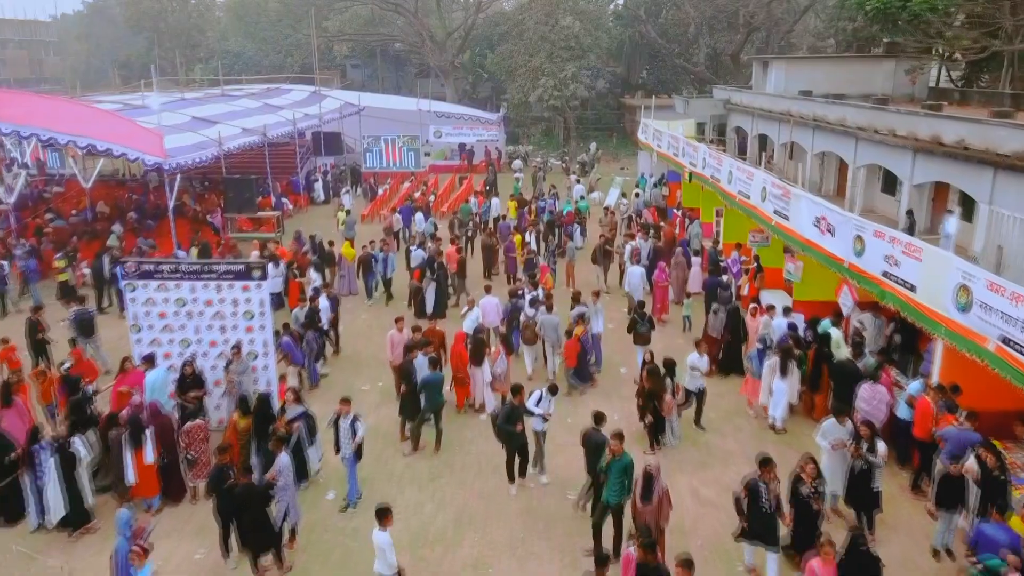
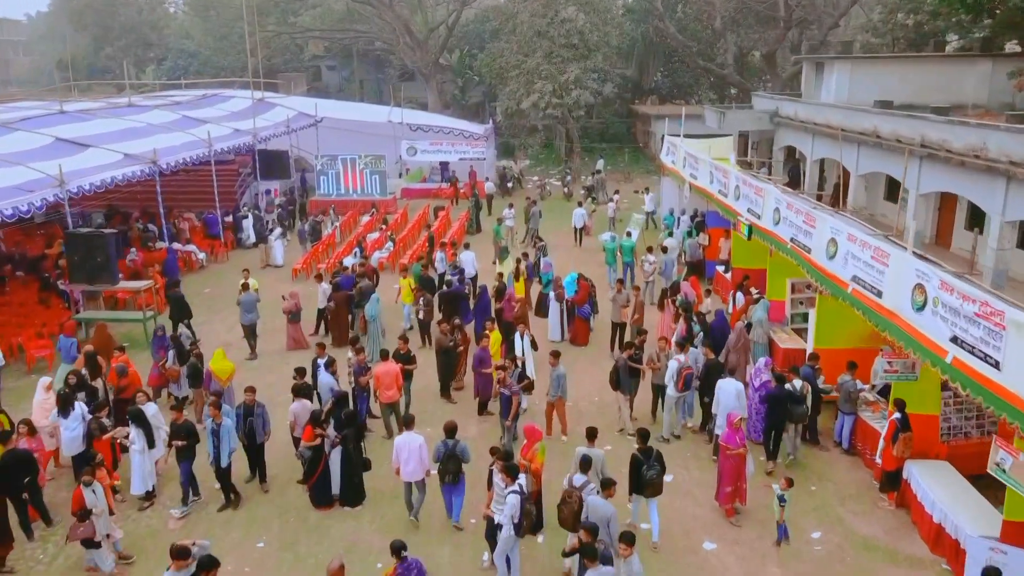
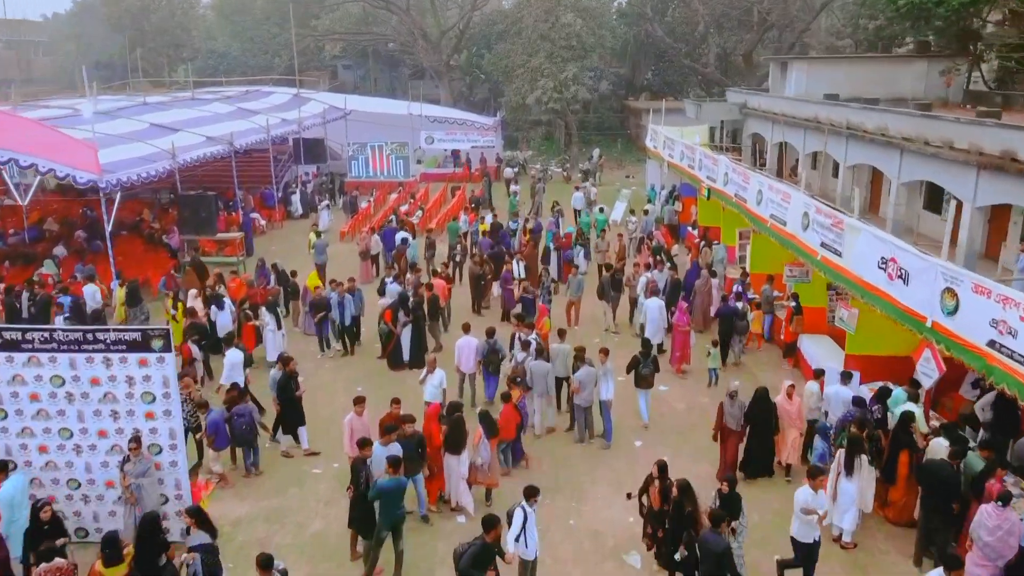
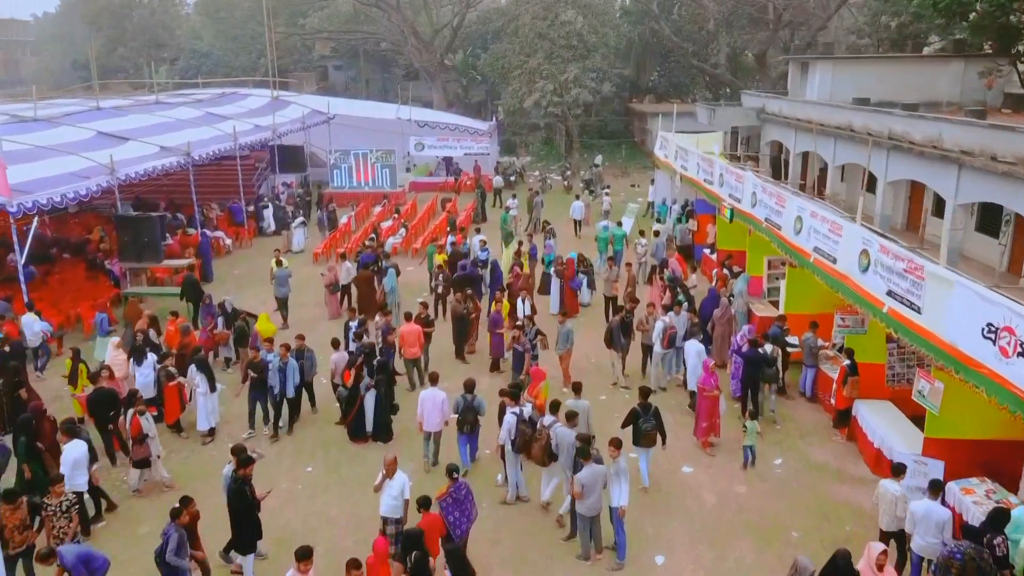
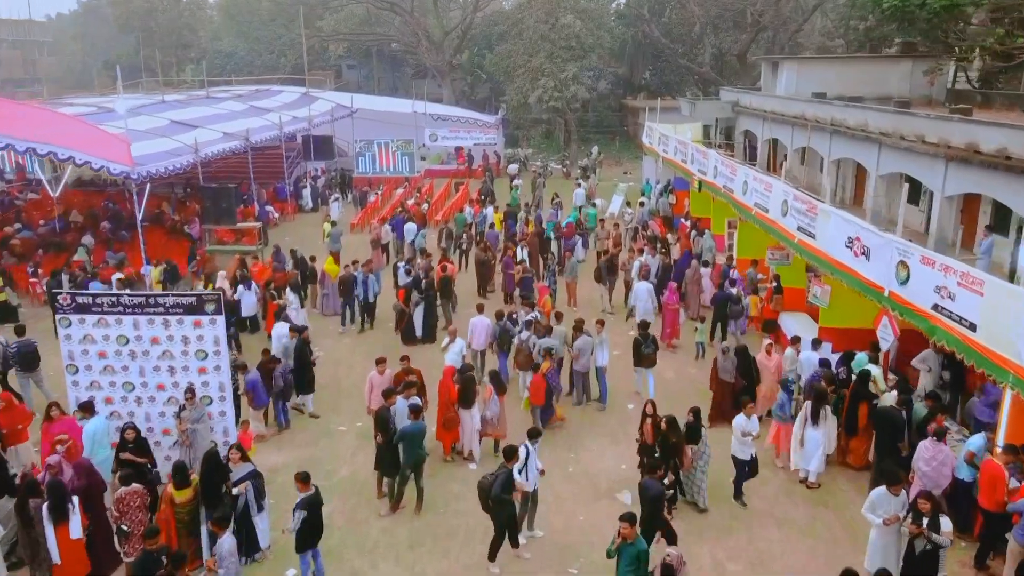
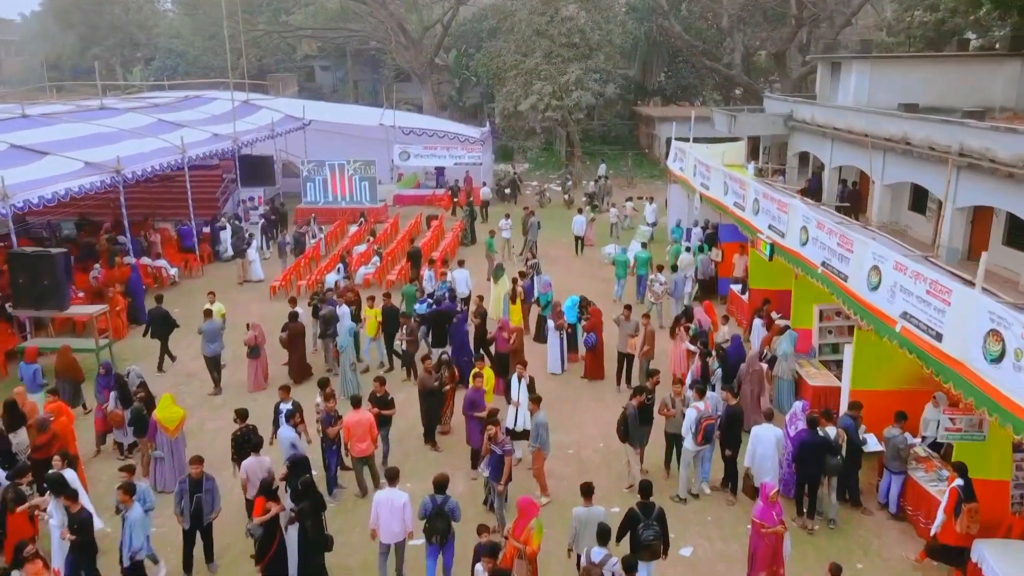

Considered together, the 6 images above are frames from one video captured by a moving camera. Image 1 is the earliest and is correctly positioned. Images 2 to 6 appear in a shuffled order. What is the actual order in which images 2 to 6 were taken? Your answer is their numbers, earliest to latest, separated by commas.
5, 3, 4, 2, 6
